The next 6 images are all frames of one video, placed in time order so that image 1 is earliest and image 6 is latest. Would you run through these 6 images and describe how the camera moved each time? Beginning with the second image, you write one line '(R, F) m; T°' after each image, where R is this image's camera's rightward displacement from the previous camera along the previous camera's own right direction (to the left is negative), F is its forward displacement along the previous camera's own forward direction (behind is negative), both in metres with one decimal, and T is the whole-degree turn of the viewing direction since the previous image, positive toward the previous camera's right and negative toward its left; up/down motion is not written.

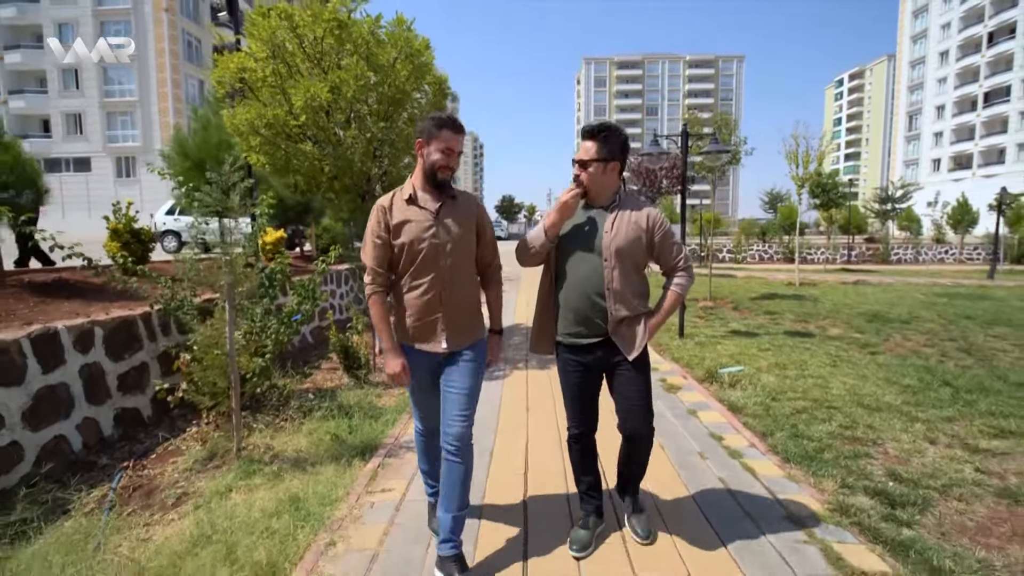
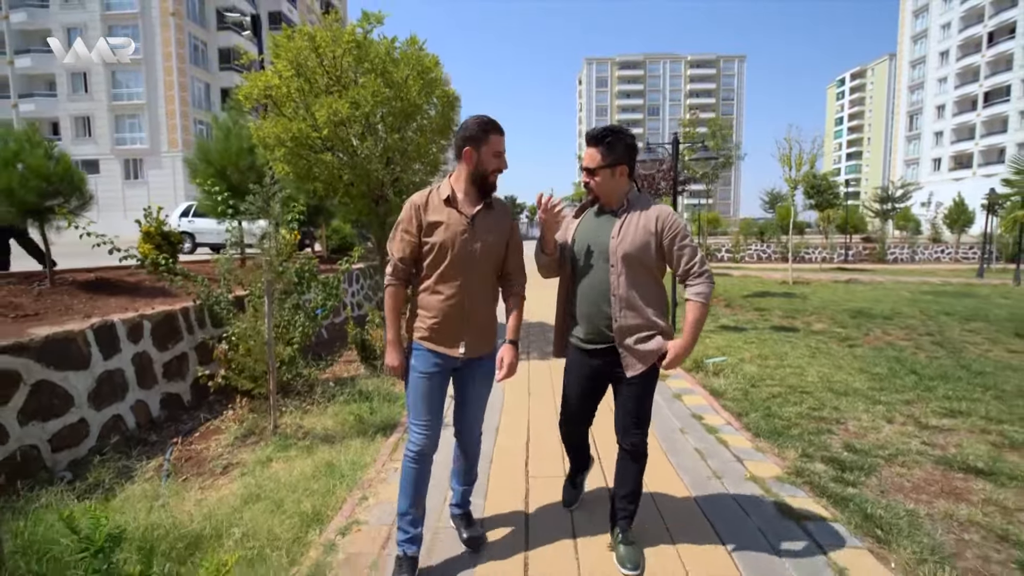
(0.0, -0.5) m; 0°
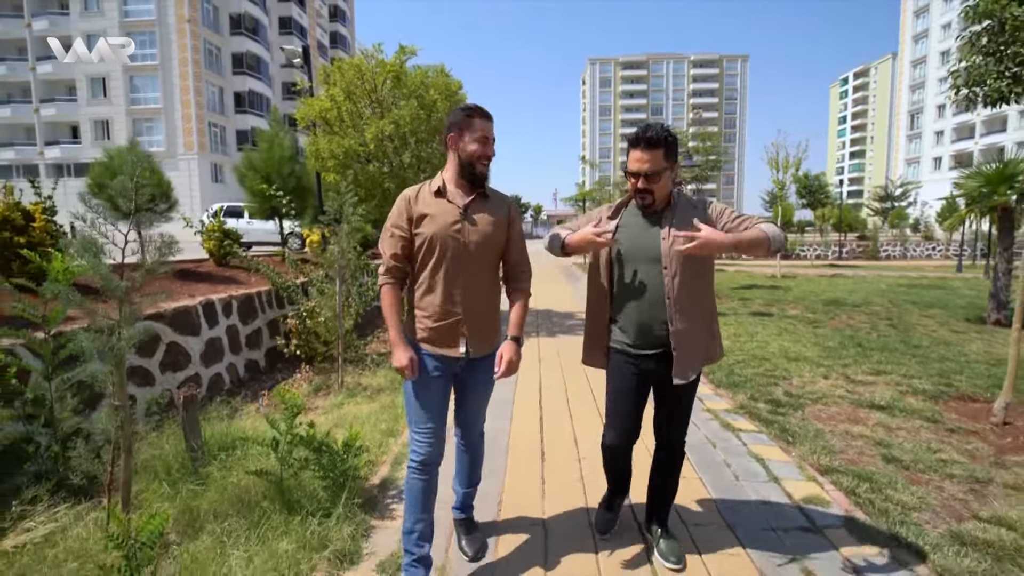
(-0.1, -1.2) m; 0°
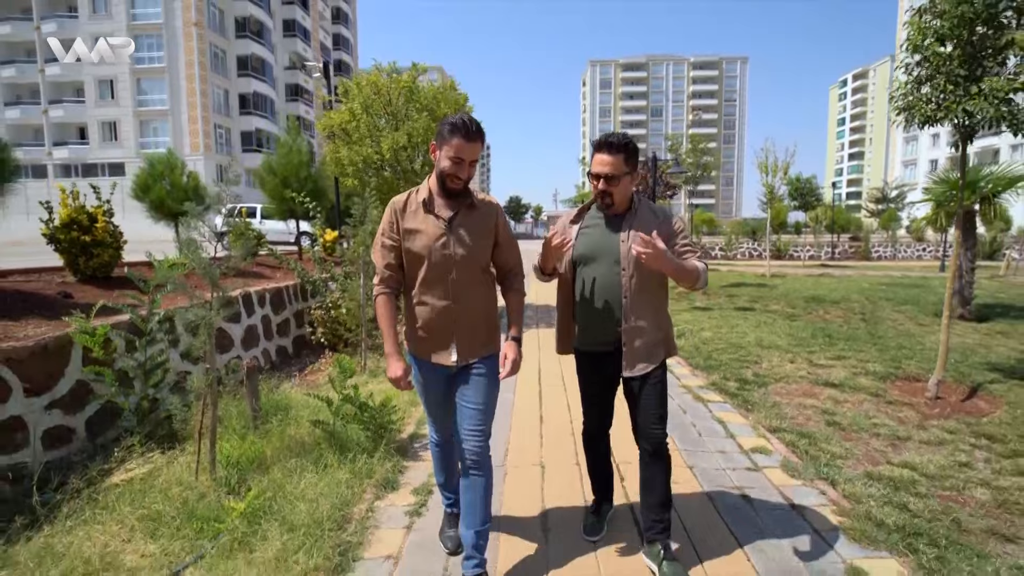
(0.0, -0.7) m; 0°
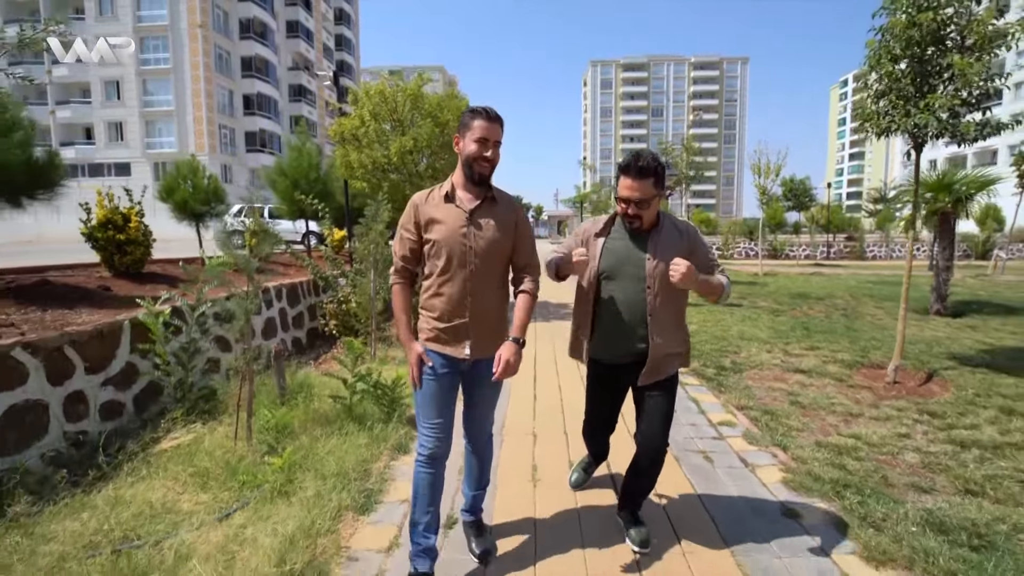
(0.0, -0.5) m; 0°
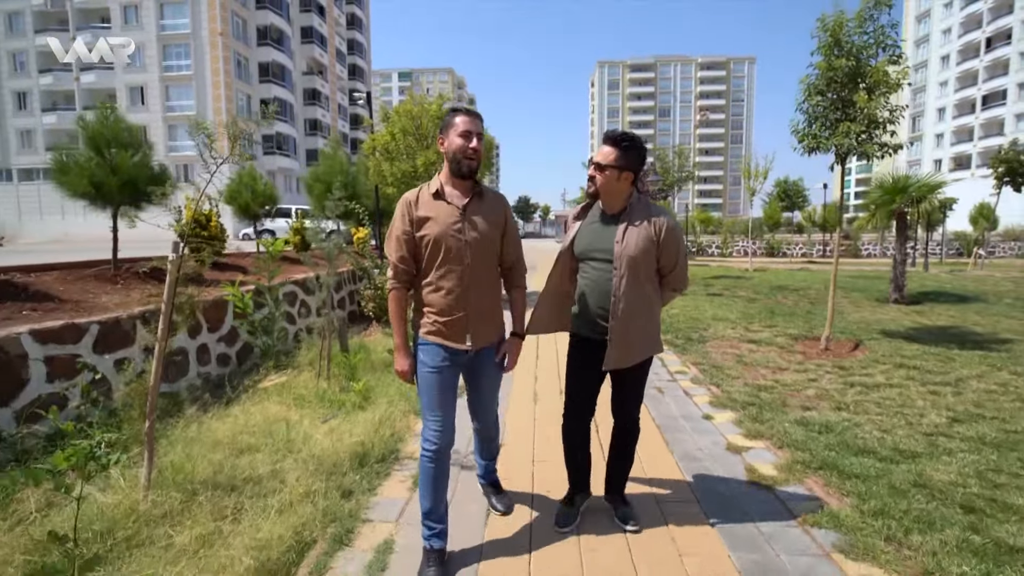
(0.0, -1.4) m; -1°
